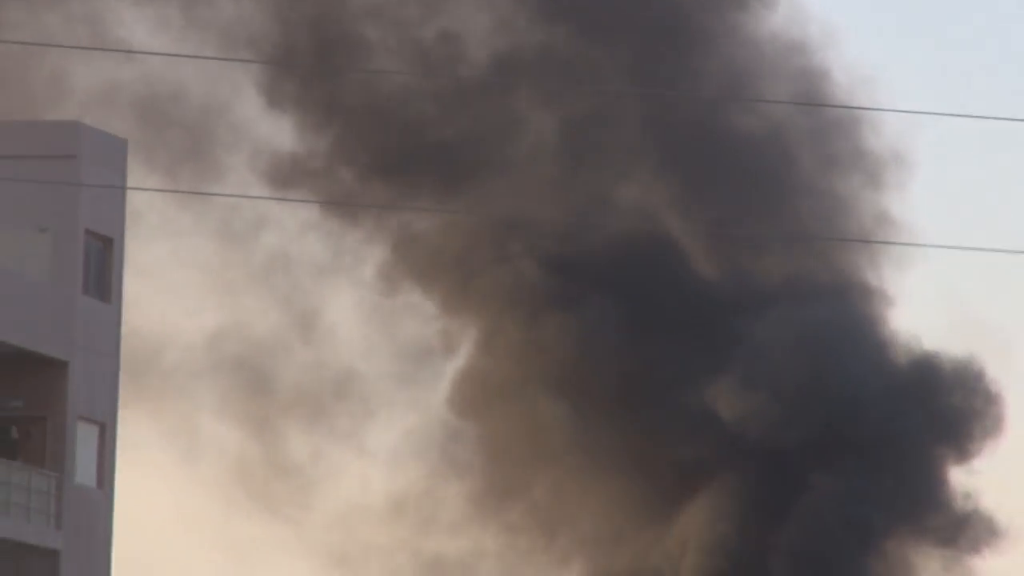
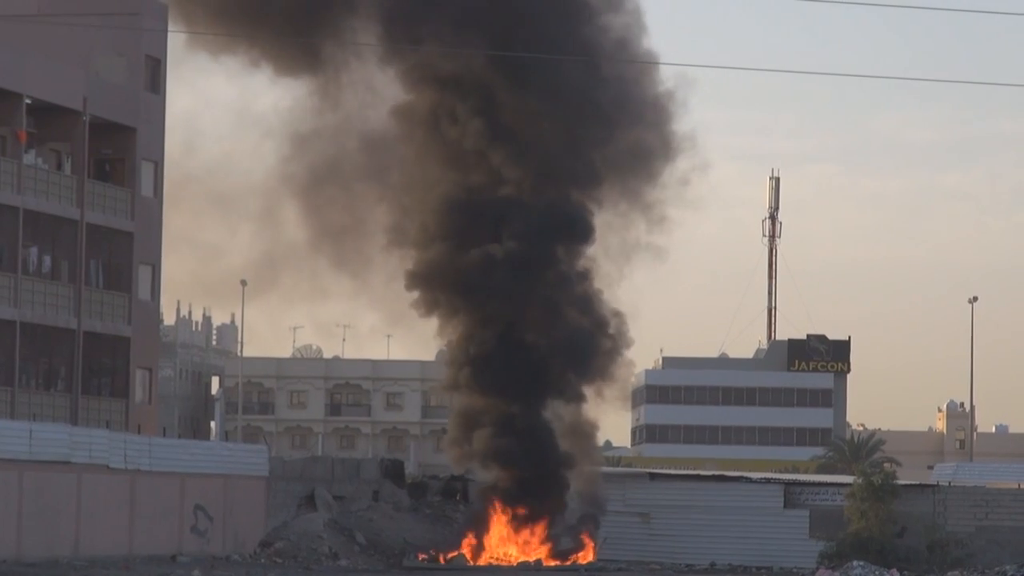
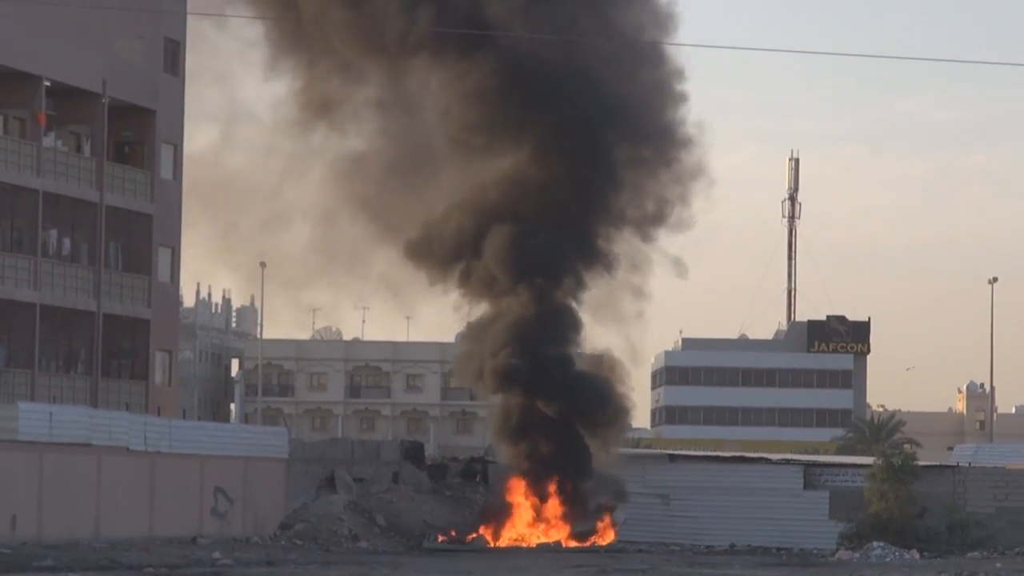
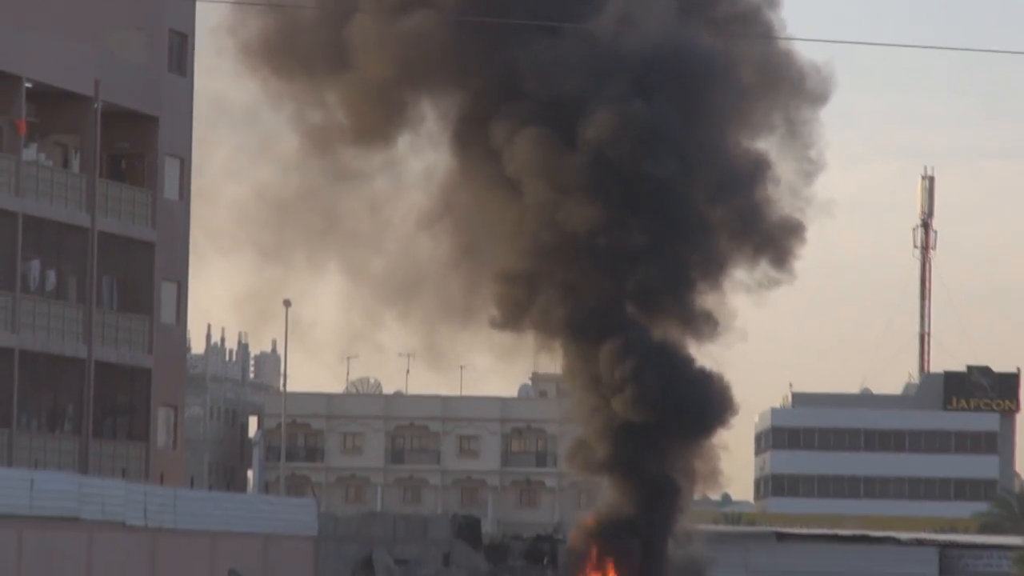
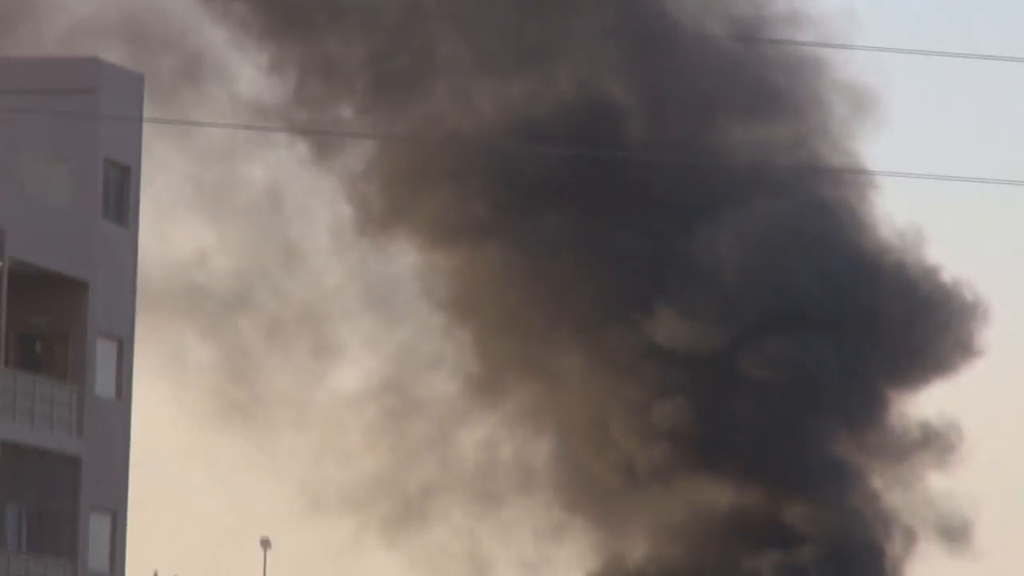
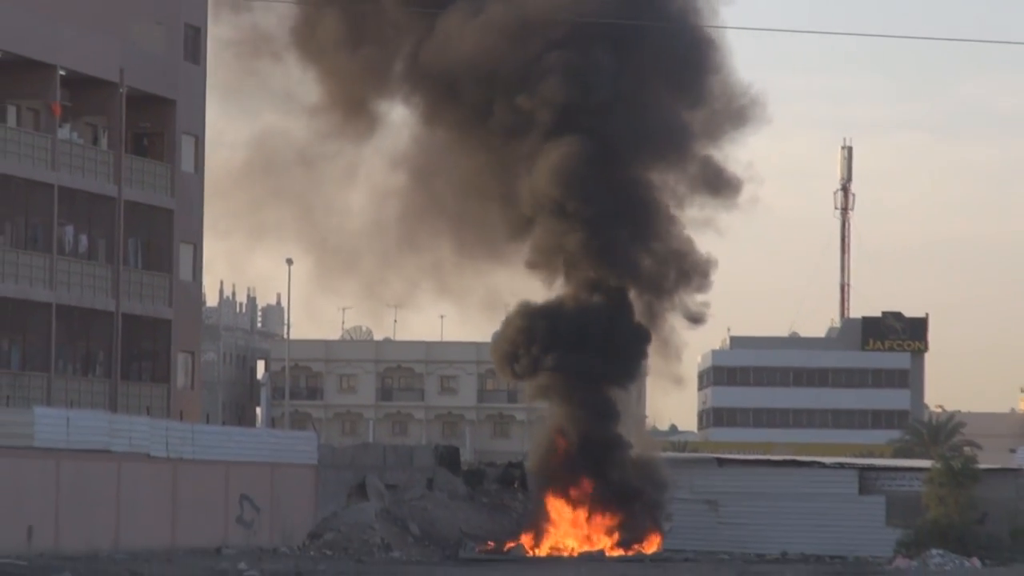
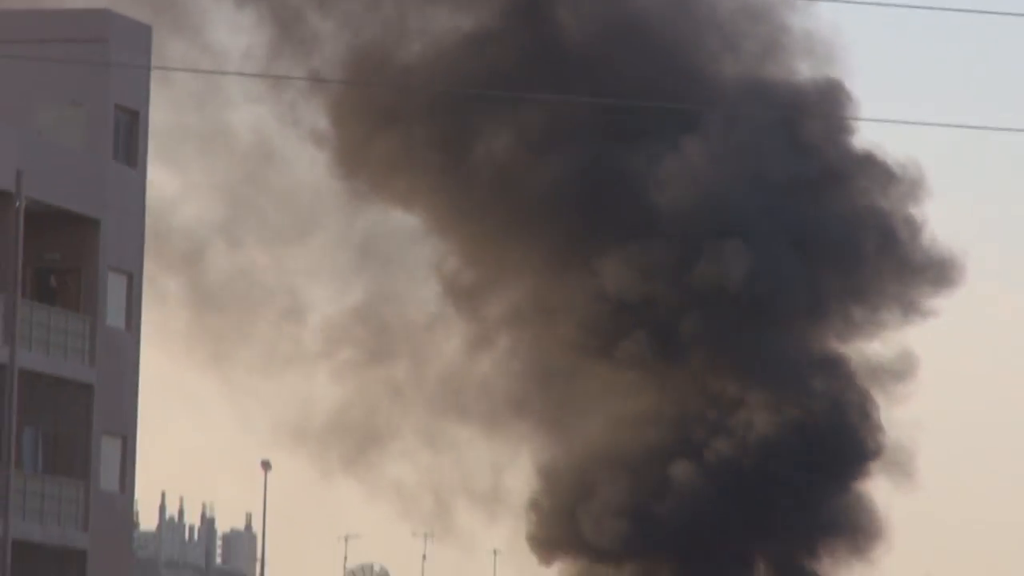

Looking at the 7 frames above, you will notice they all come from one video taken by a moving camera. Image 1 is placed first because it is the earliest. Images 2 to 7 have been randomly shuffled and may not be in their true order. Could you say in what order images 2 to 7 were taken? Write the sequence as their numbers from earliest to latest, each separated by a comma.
5, 7, 4, 6, 3, 2
